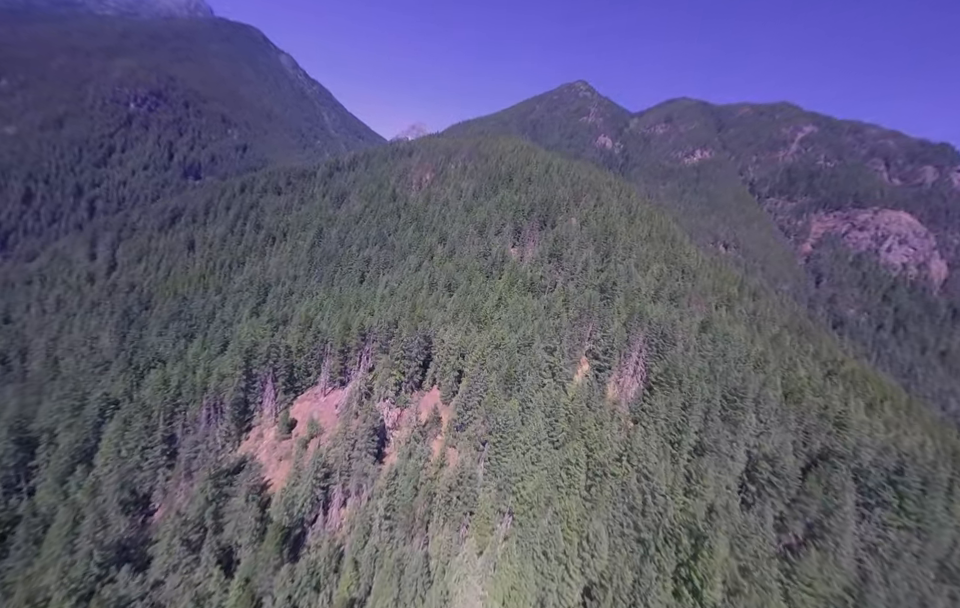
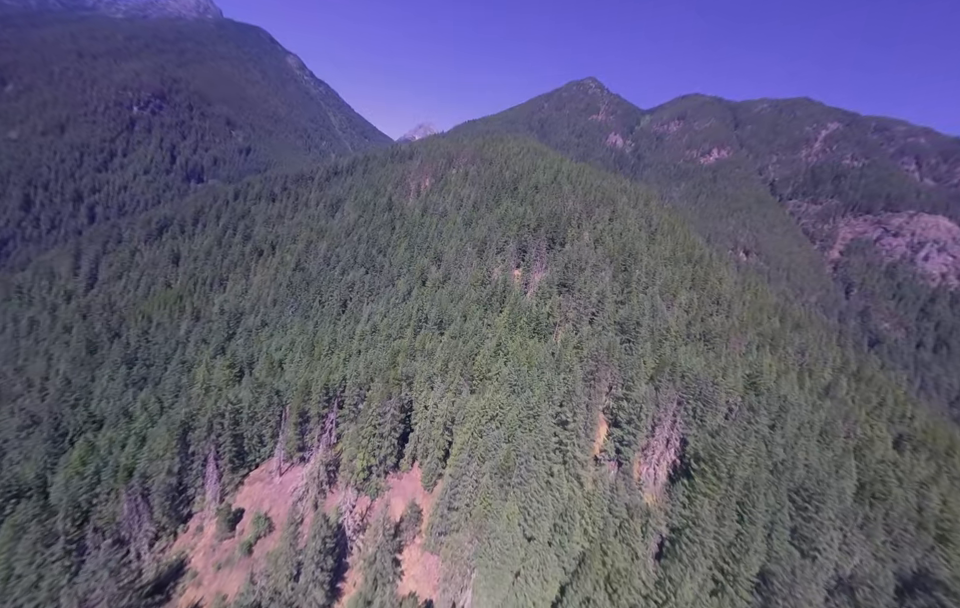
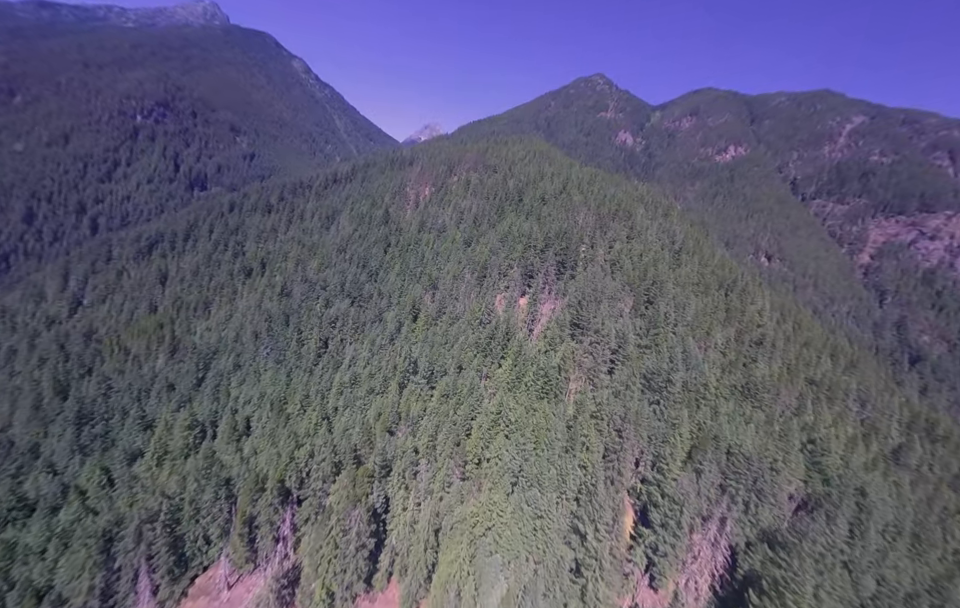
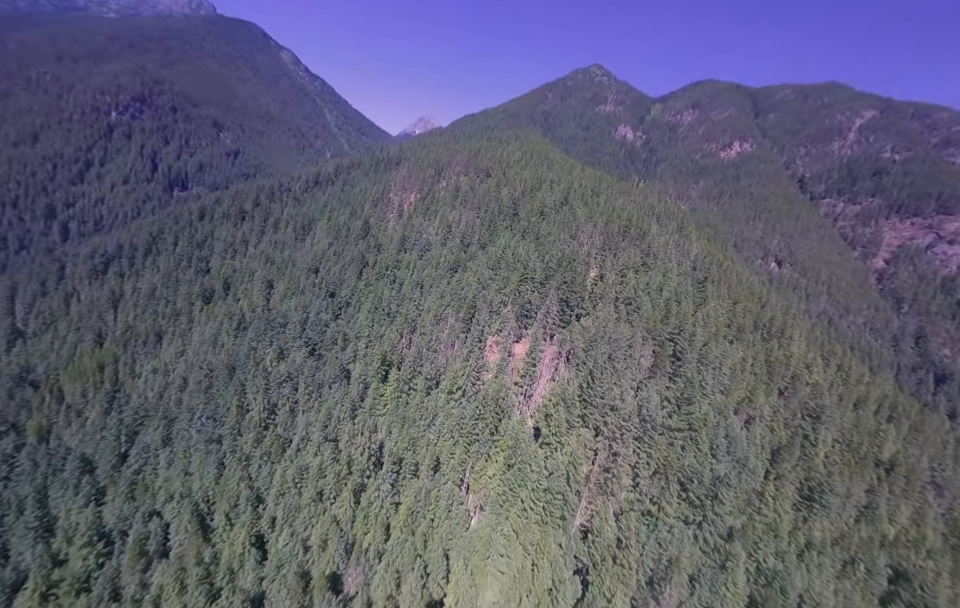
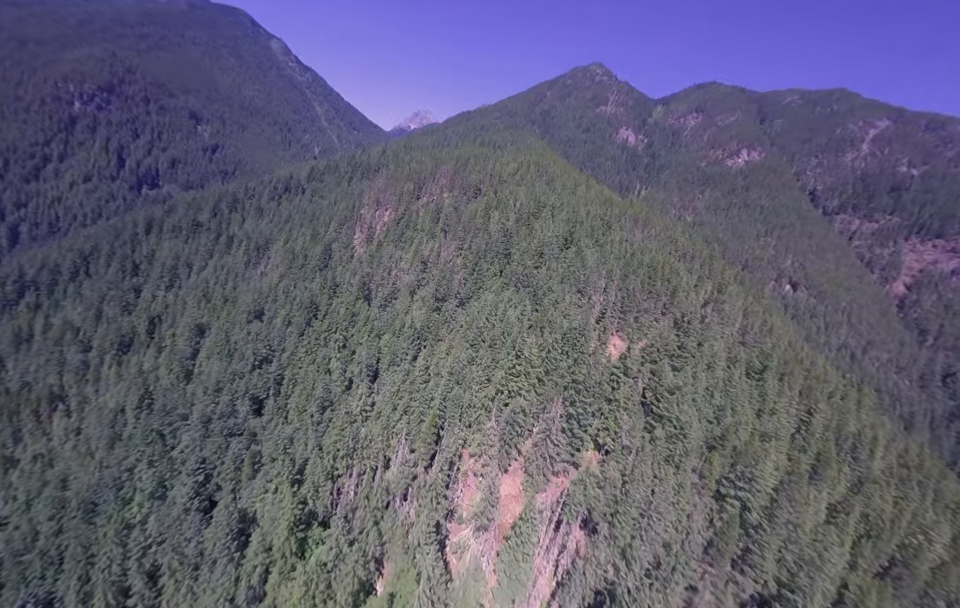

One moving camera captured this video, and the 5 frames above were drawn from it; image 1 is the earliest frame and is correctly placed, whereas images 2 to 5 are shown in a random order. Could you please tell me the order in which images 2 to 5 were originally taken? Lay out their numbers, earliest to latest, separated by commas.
2, 3, 4, 5
